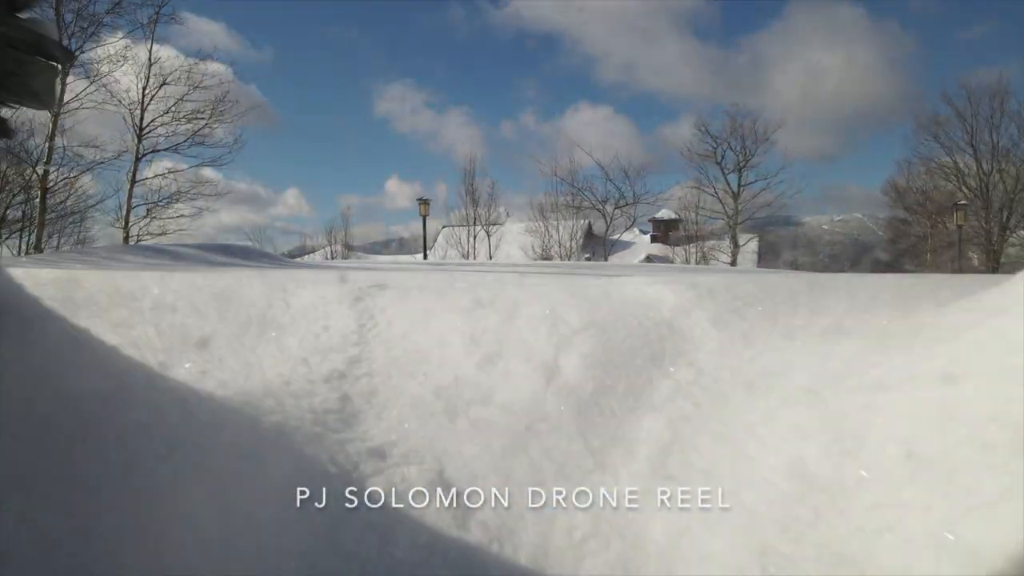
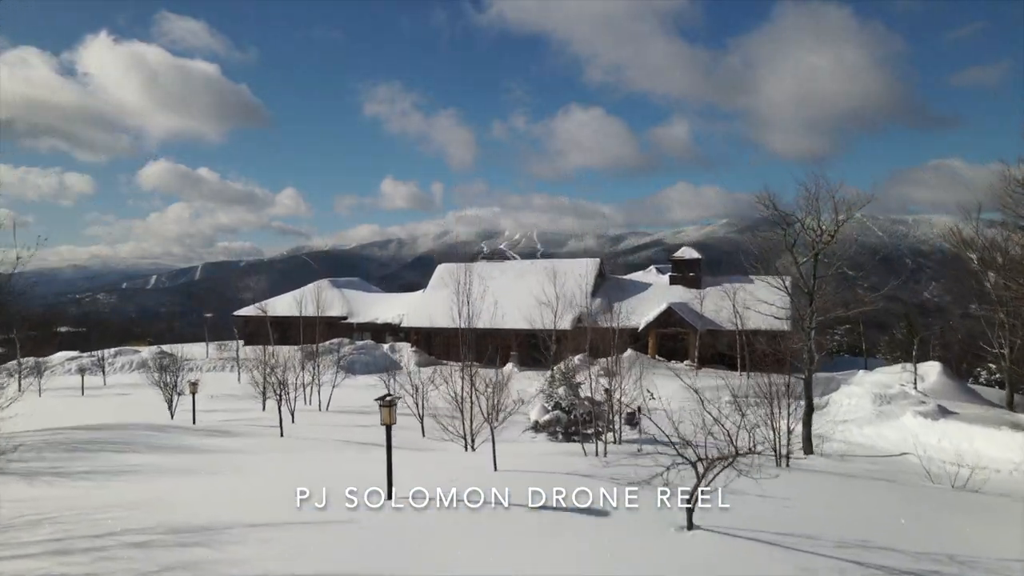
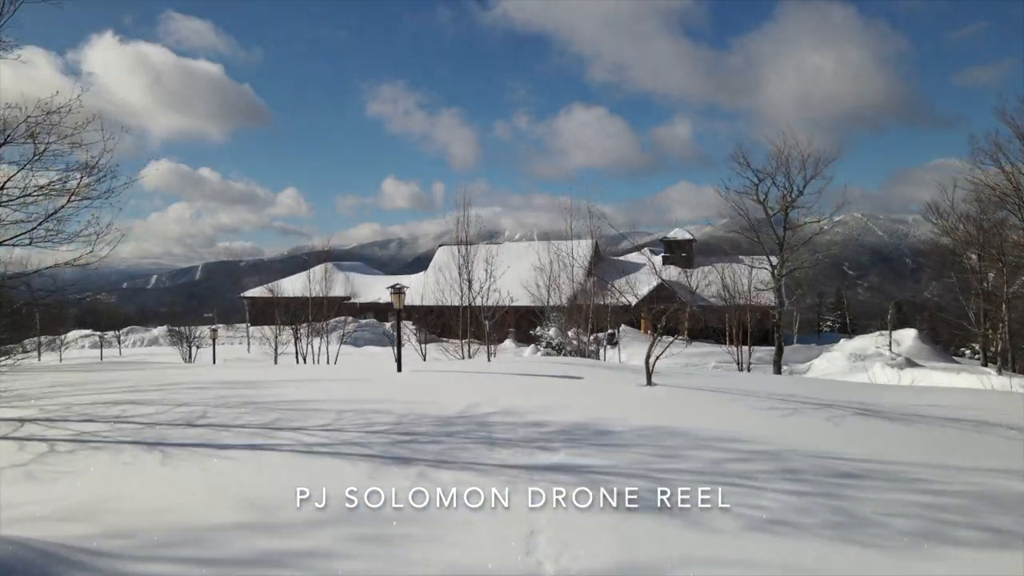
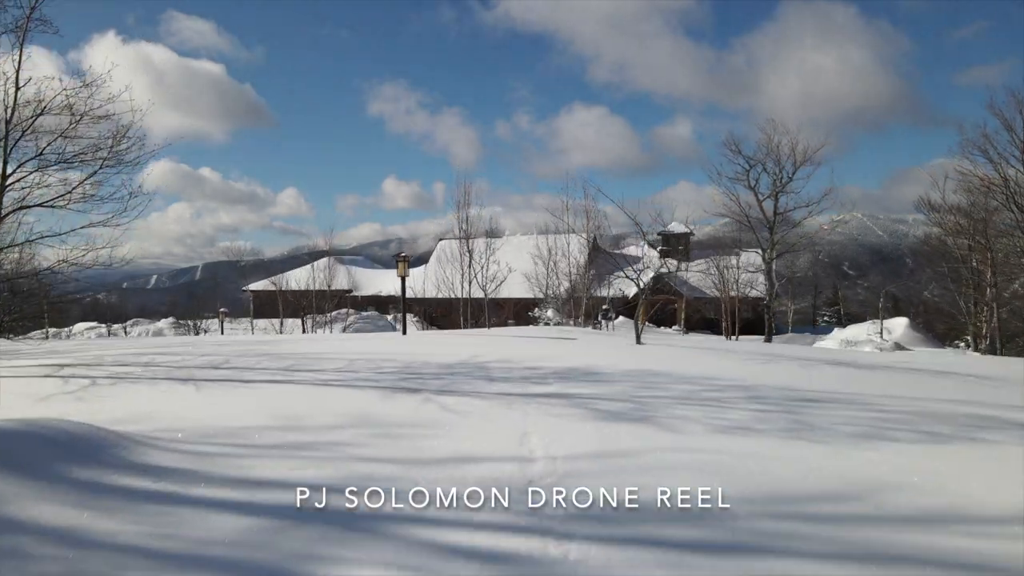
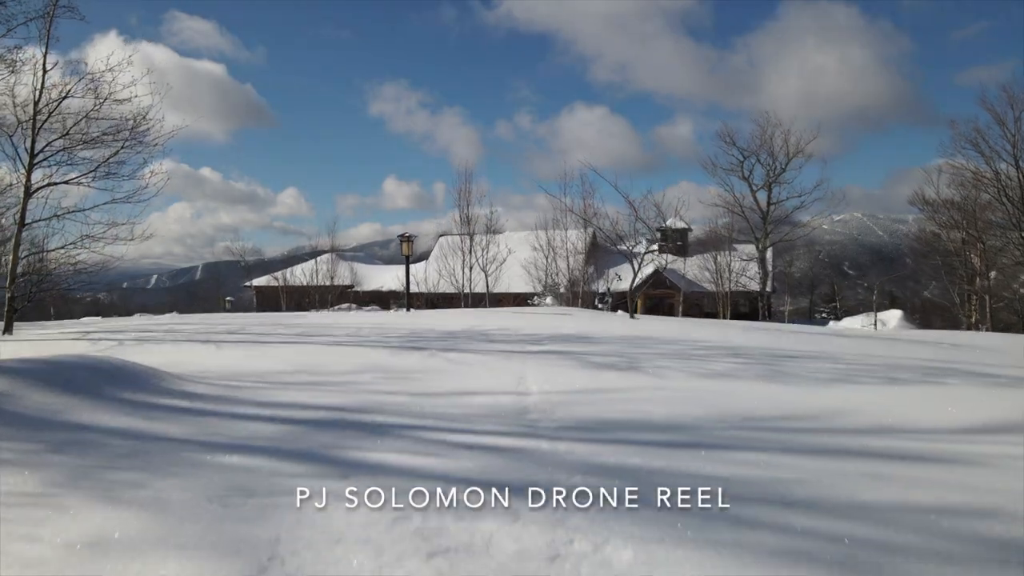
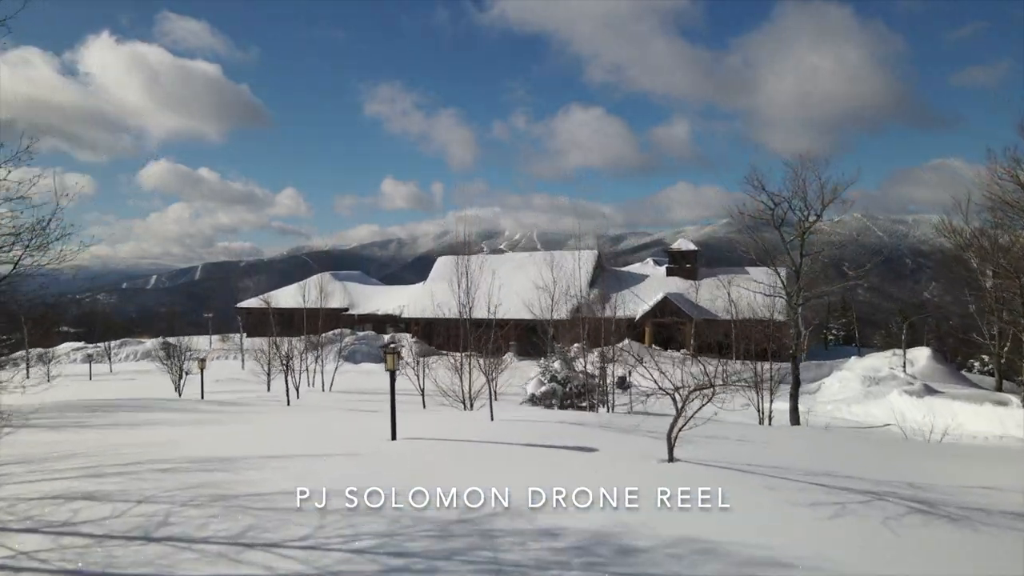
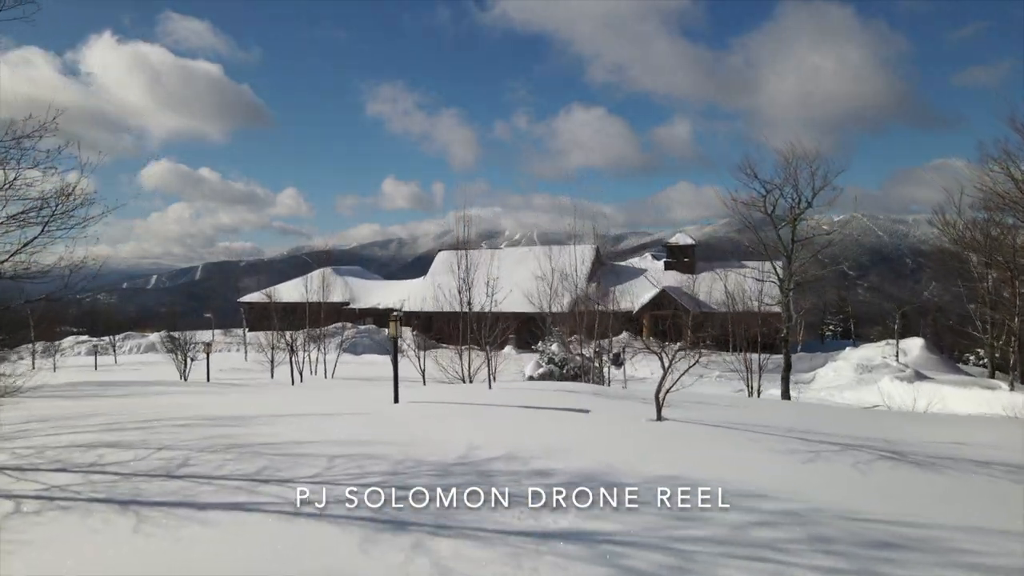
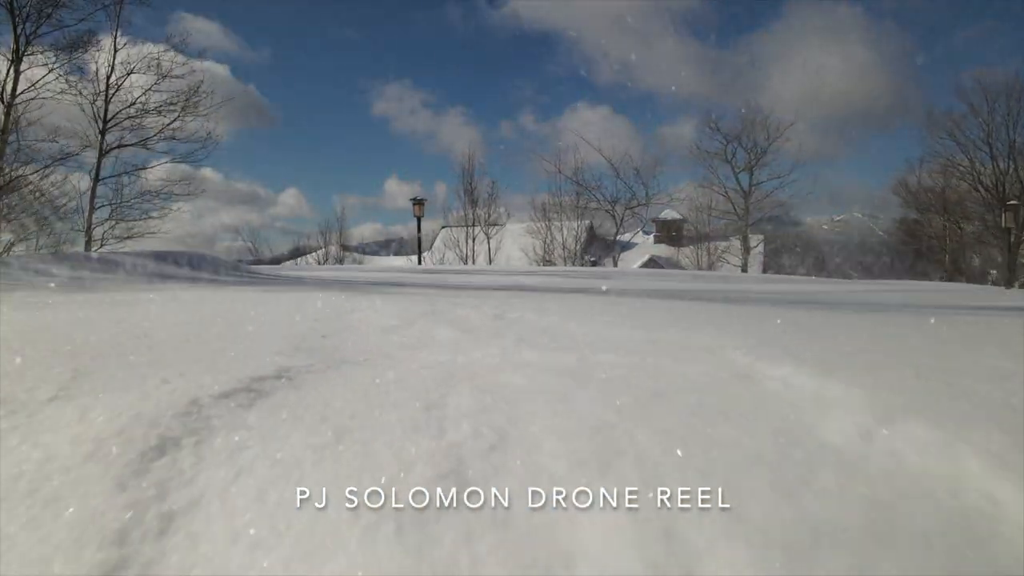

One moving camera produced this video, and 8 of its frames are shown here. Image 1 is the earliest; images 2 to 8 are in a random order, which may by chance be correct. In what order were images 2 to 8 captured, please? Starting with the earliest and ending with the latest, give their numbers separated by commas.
8, 5, 4, 3, 7, 6, 2
